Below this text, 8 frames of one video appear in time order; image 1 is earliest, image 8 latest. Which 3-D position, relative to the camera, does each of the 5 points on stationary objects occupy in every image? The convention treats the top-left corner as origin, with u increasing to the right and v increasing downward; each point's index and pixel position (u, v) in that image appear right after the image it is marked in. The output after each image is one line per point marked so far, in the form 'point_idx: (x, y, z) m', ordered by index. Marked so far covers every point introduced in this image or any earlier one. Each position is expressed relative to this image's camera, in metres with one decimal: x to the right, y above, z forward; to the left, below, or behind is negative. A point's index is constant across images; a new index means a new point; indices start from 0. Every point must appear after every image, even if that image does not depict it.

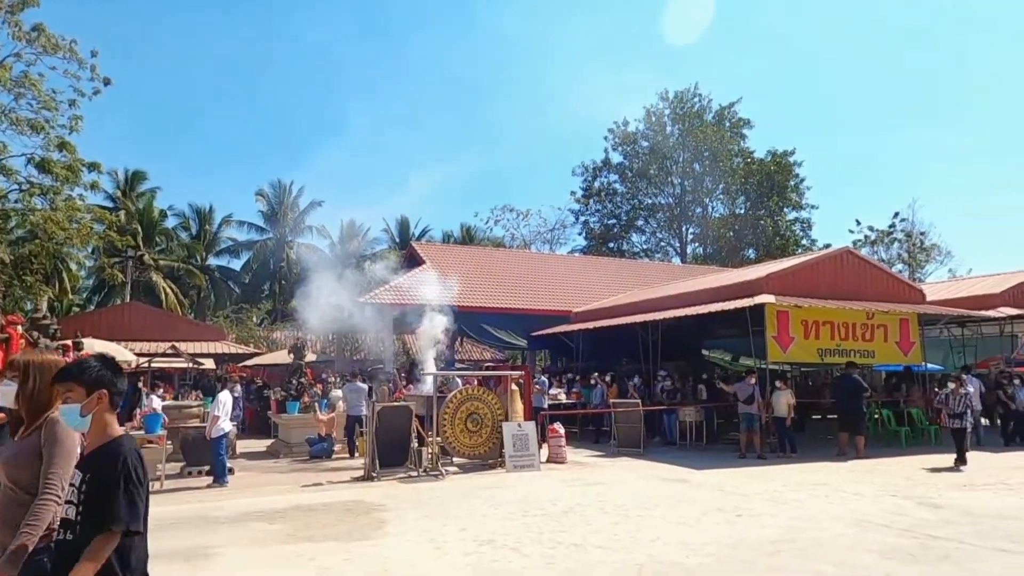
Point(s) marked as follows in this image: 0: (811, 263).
0: (+7.8, +0.6, +17.2) m
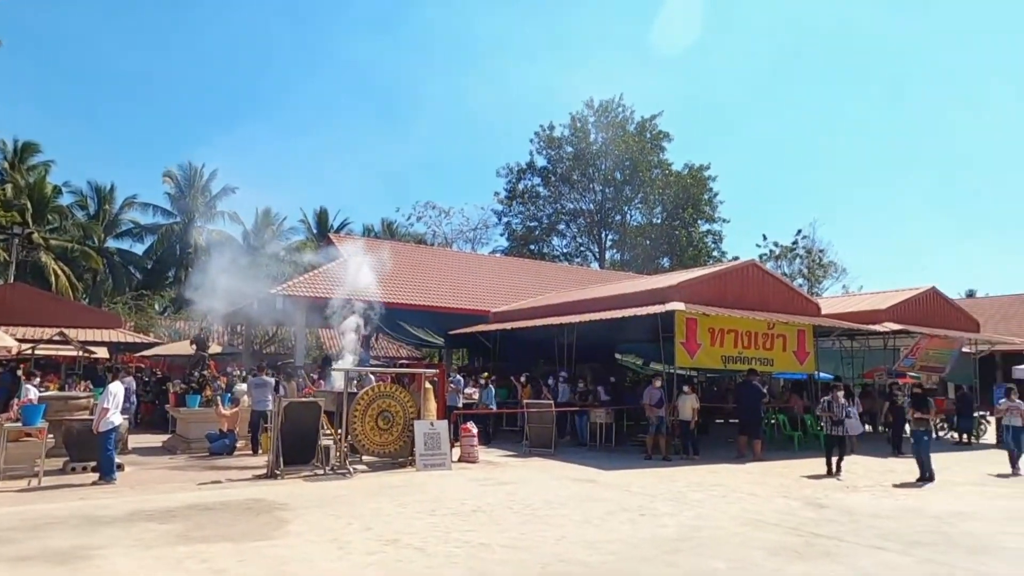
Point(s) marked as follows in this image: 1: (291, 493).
0: (+5.7, +0.4, +18.0) m
1: (-3.3, -3.1, +9.9) m
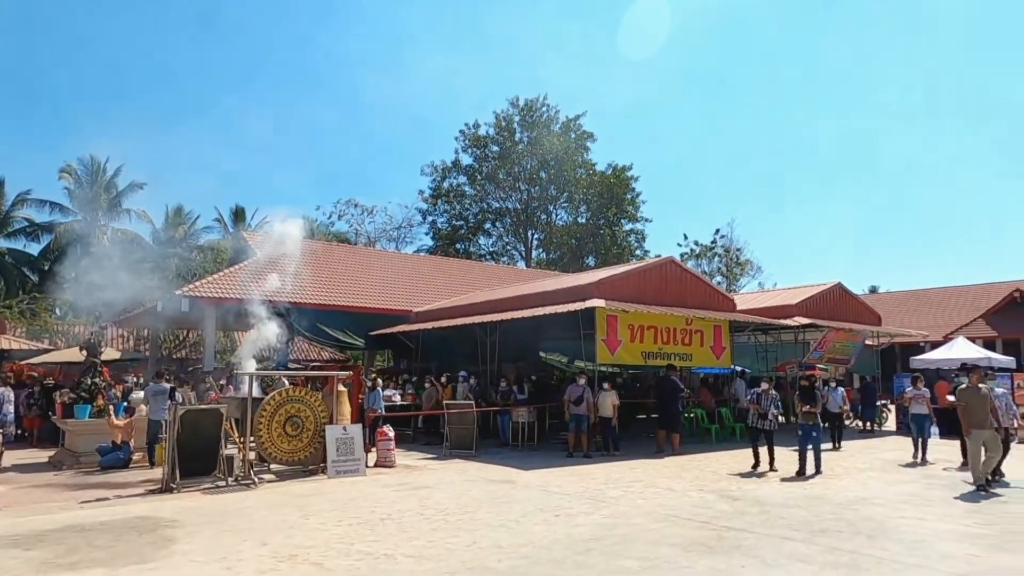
0: (+3.5, +0.5, +18.2) m
1: (-4.5, -3.0, +9.2) m
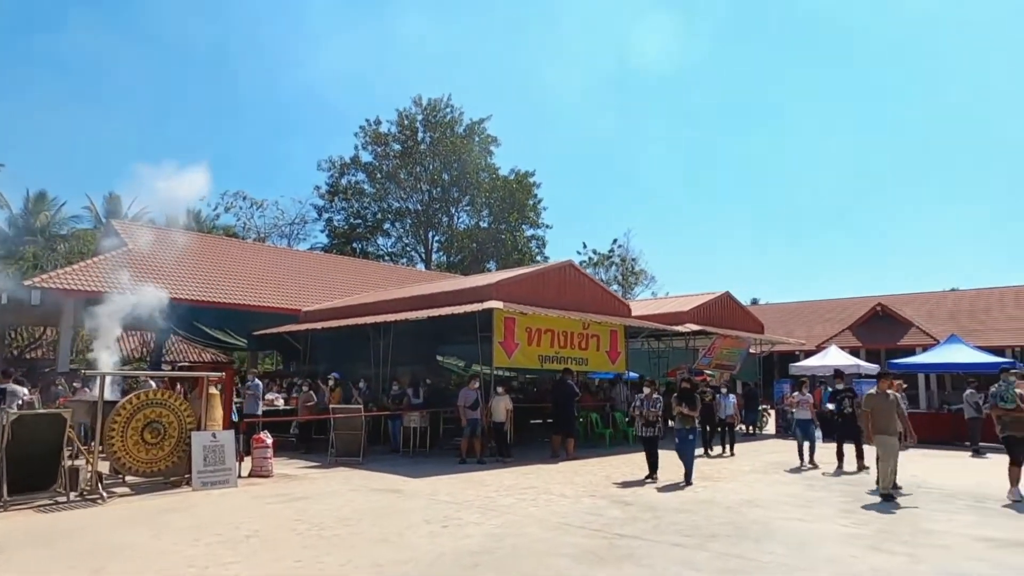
0: (+0.7, +0.4, +18.0) m
1: (-6.0, -2.9, +7.9) m
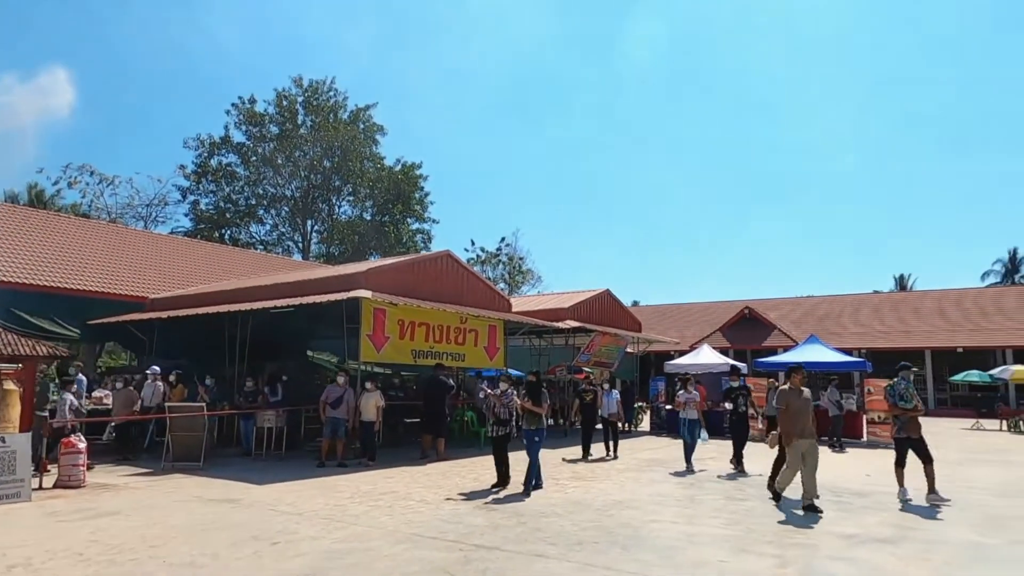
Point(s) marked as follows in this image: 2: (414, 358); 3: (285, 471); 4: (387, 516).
0: (-2.5, +0.6, +16.9) m
1: (-7.5, -2.5, +5.8) m
2: (-2.4, -1.7, +15.9) m
3: (-4.4, -3.6, +12.9) m
4: (-1.6, -2.9, +8.5) m
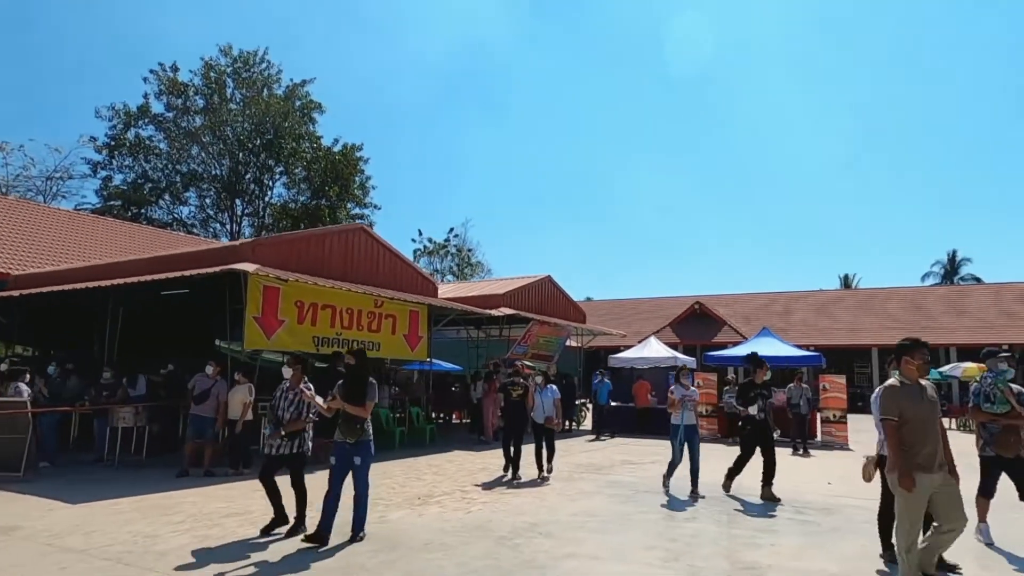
0: (-4.2, +1.1, +14.6) m
1: (-8.5, -2.0, +3.2) m
2: (-4.1, -1.2, +13.6) m
3: (-6.0, -3.0, +10.5) m
4: (-2.8, -2.5, +6.2) m
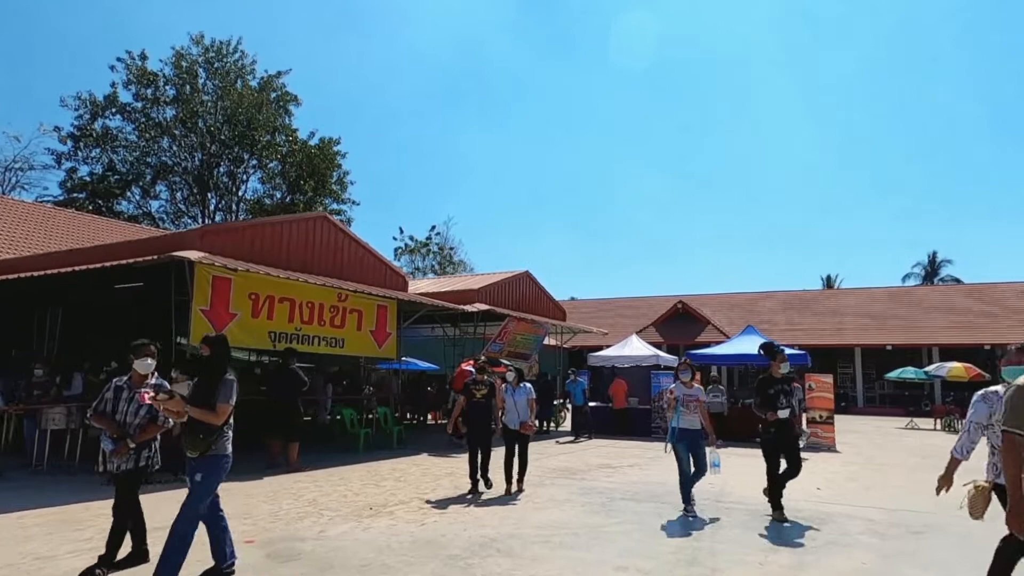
0: (-4.8, +1.3, +13.6) m
1: (-8.9, -1.8, +2.1) m
2: (-4.6, -1.0, +12.6) m
3: (-6.5, -2.9, +9.5) m
4: (-3.2, -2.3, +5.3) m
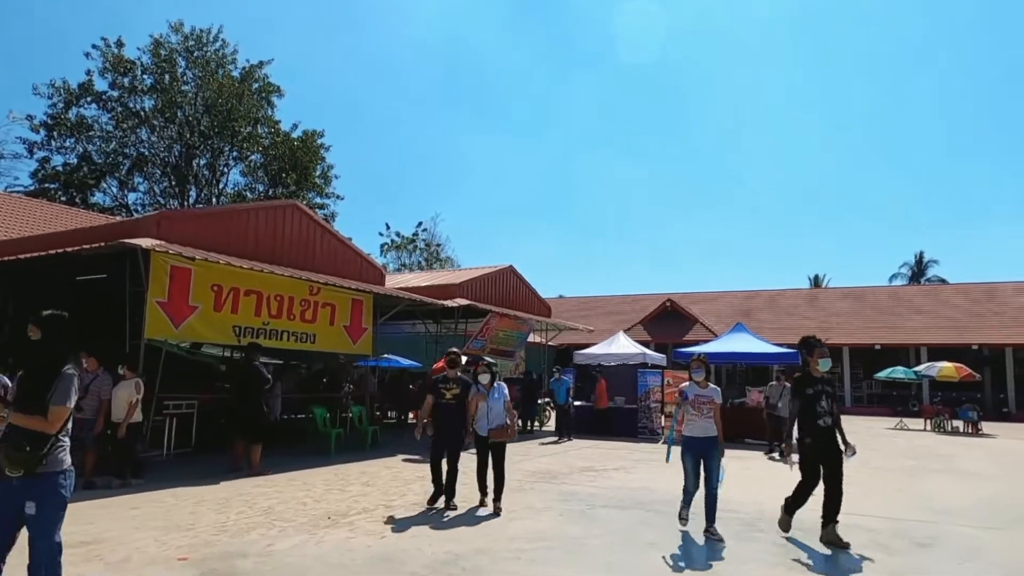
0: (-5.2, +1.5, +12.9) m
1: (-9.1, -1.6, +1.3) m
2: (-5.0, -0.9, +11.9) m
3: (-6.8, -2.7, +8.7) m
4: (-3.5, -2.2, +4.5) m
